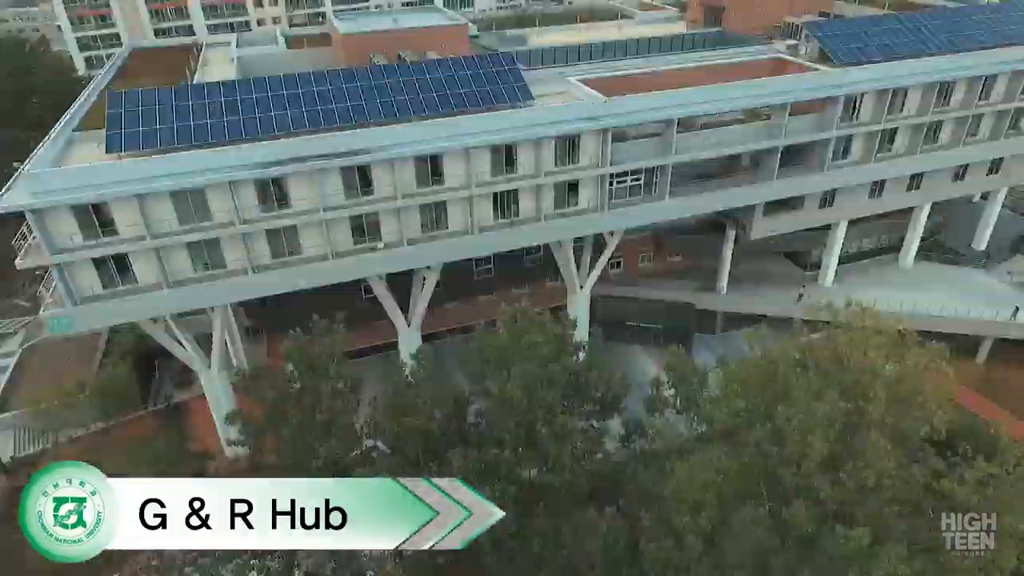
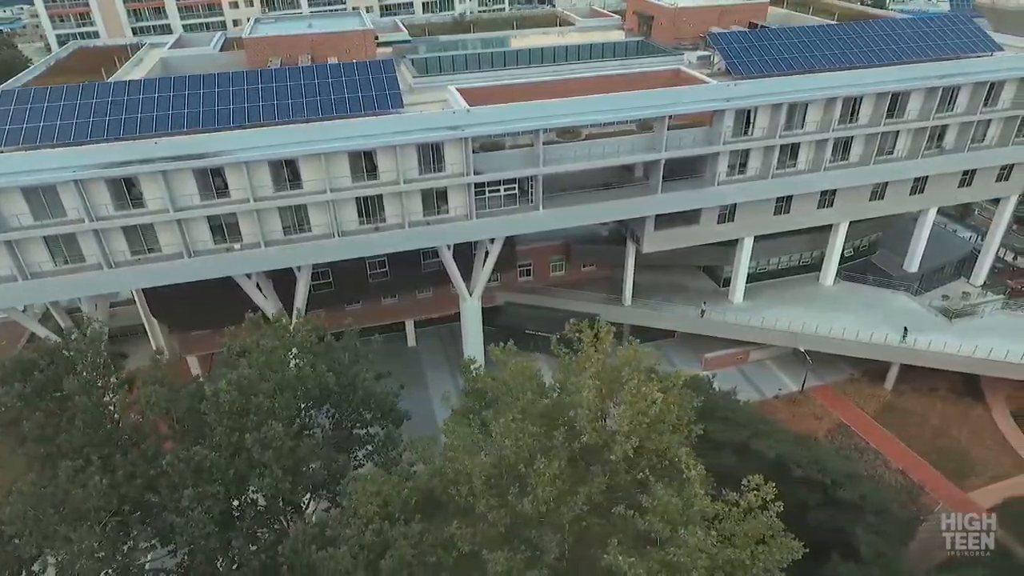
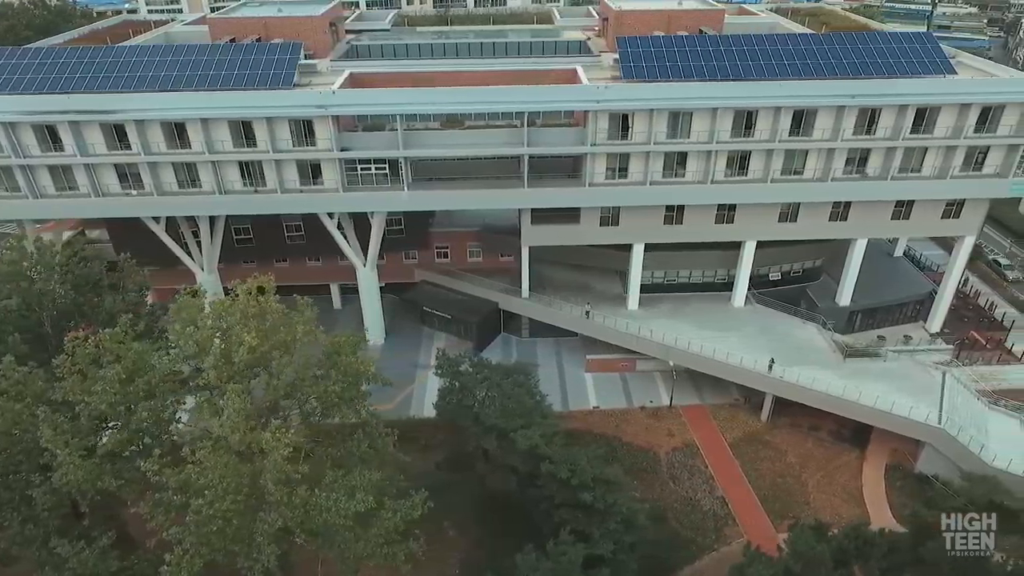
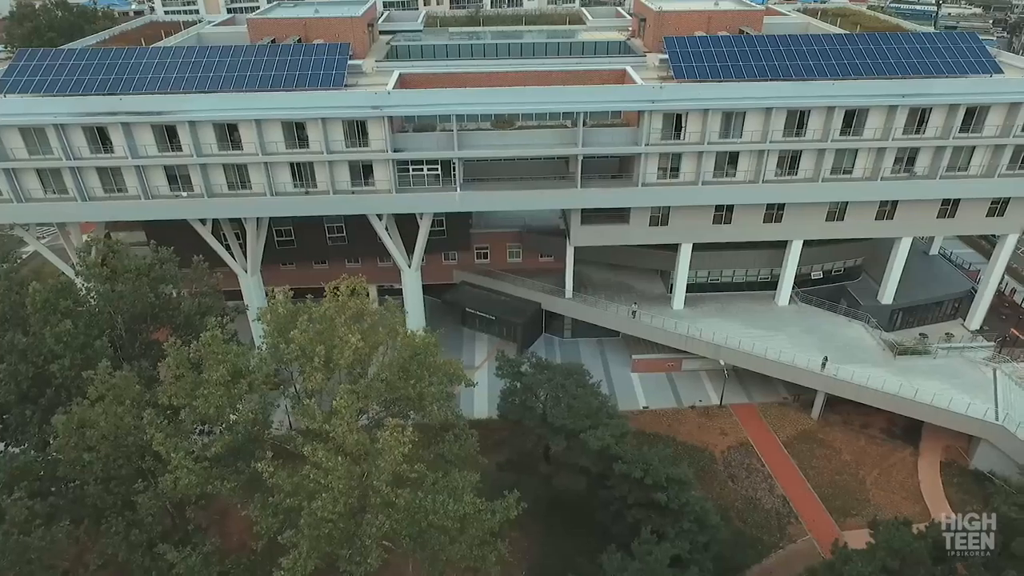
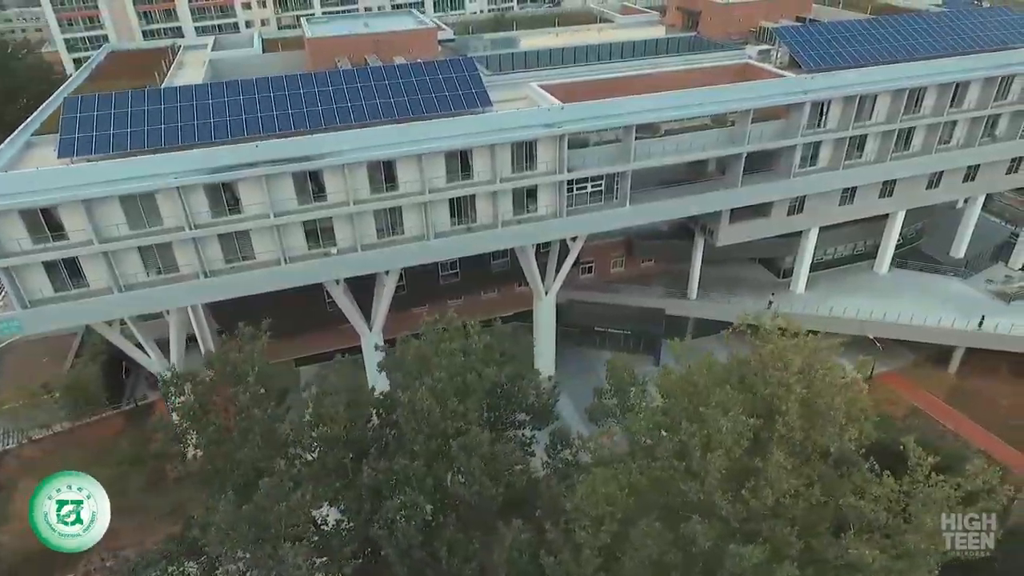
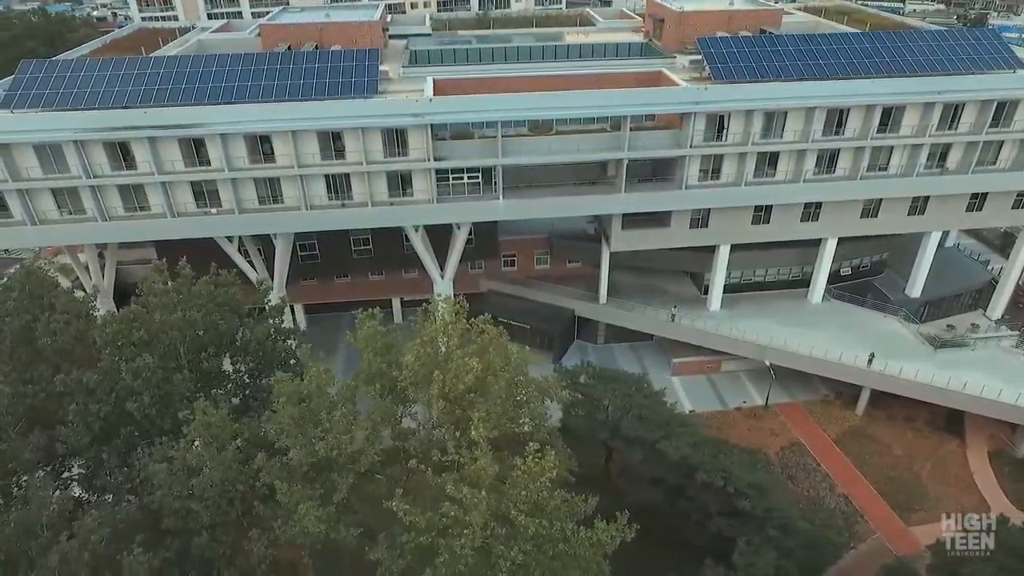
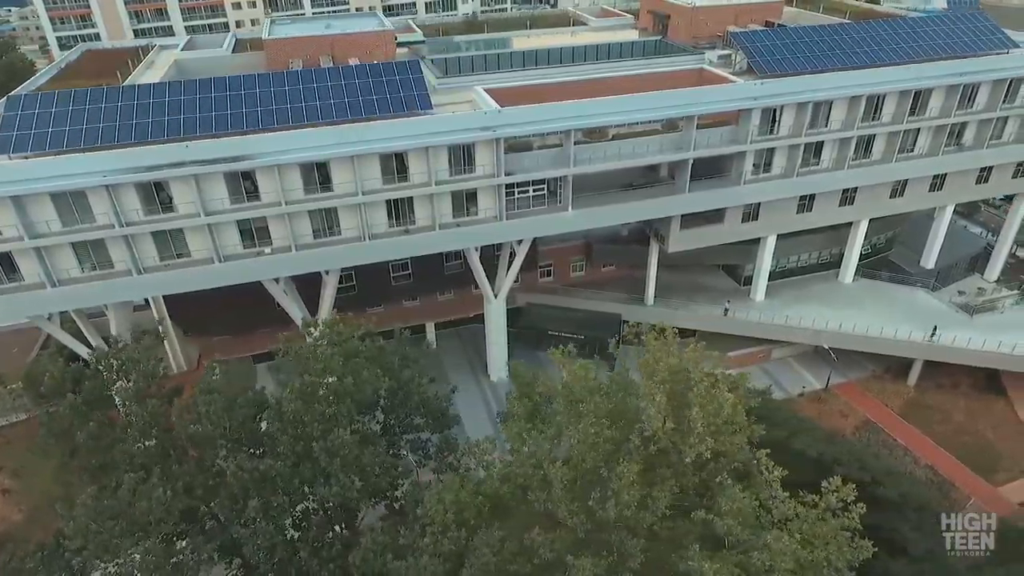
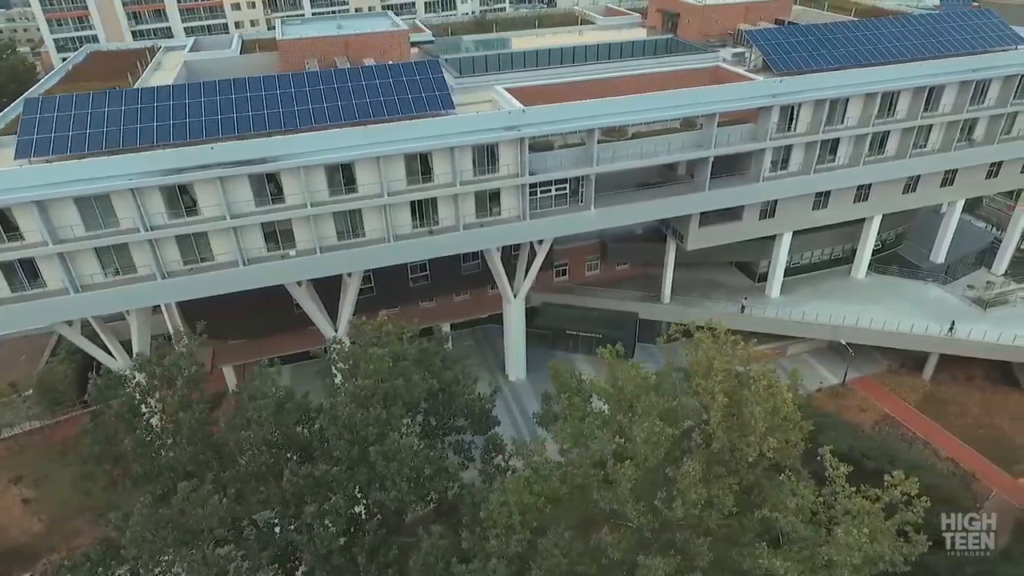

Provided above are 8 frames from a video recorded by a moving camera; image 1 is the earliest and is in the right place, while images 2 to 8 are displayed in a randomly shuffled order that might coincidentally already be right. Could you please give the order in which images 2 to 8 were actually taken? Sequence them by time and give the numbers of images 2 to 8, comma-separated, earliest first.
5, 8, 7, 2, 6, 4, 3
